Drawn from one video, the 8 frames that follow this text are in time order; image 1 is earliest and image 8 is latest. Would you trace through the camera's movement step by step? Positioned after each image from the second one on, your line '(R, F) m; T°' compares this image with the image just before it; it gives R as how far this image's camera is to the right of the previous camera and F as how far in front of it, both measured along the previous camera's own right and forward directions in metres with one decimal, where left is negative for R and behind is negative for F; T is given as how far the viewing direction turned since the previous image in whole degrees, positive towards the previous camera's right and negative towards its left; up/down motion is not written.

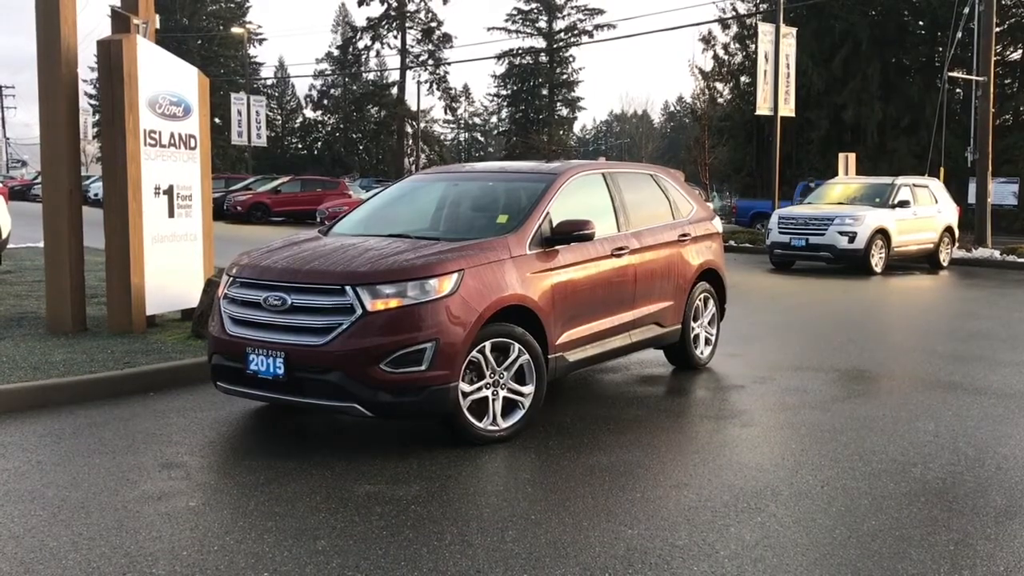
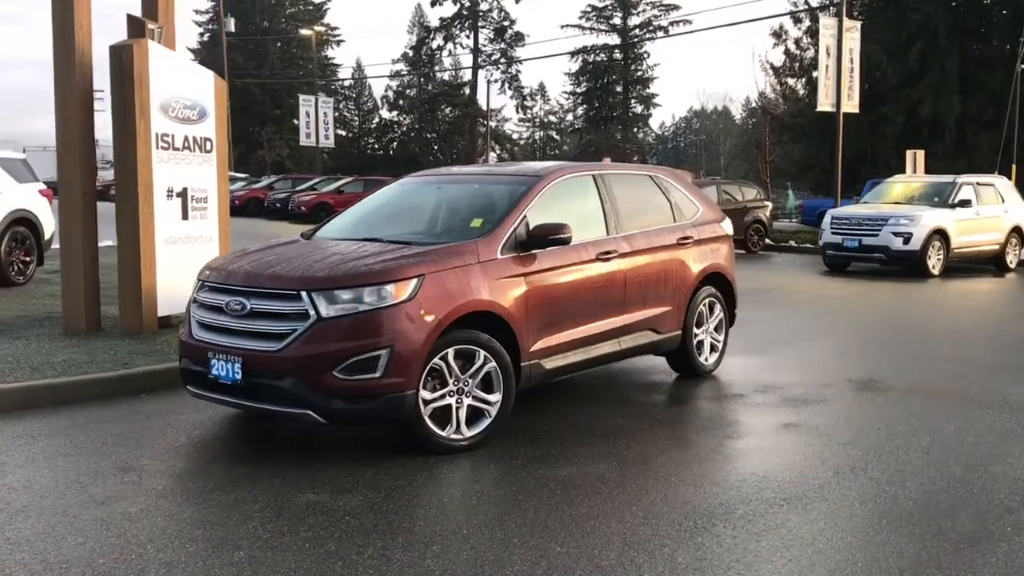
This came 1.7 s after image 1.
(+0.6, +0.2) m; -5°
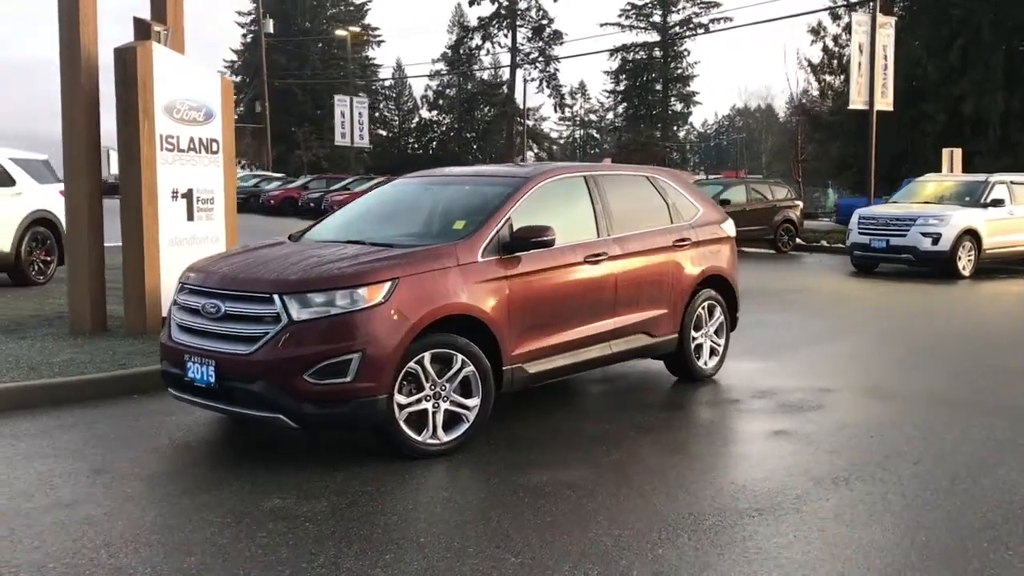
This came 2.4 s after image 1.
(+0.4, +0.1) m; -3°
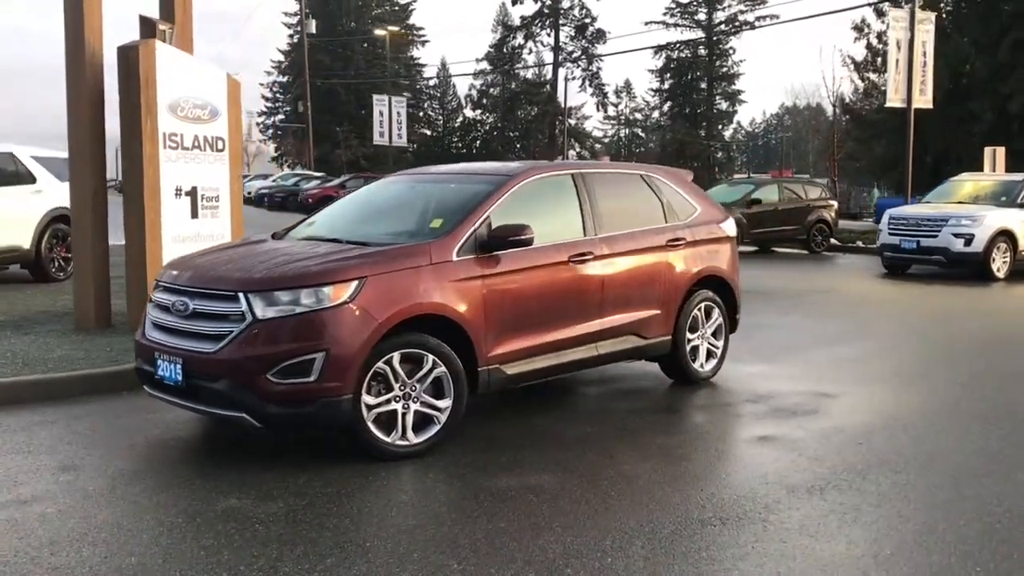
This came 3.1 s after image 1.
(+0.4, +0.1) m; -3°
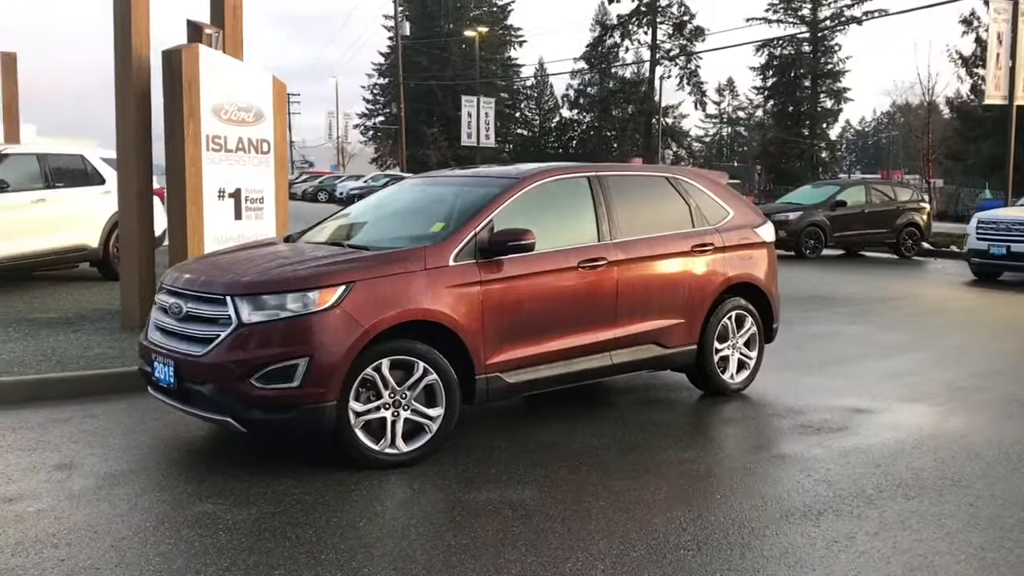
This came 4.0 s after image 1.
(+0.6, +0.2) m; -6°
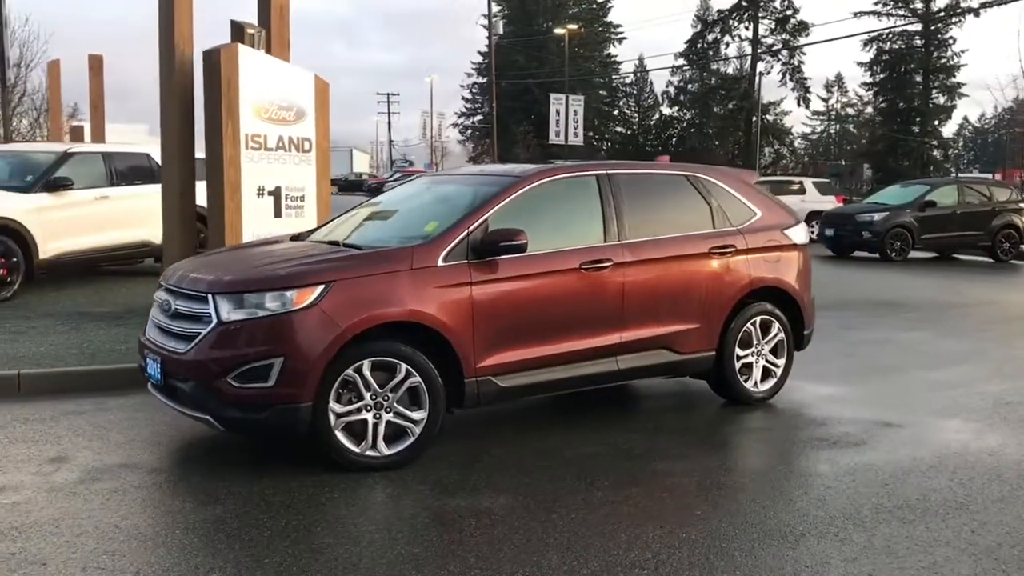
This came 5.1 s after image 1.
(+0.6, +0.2) m; -6°
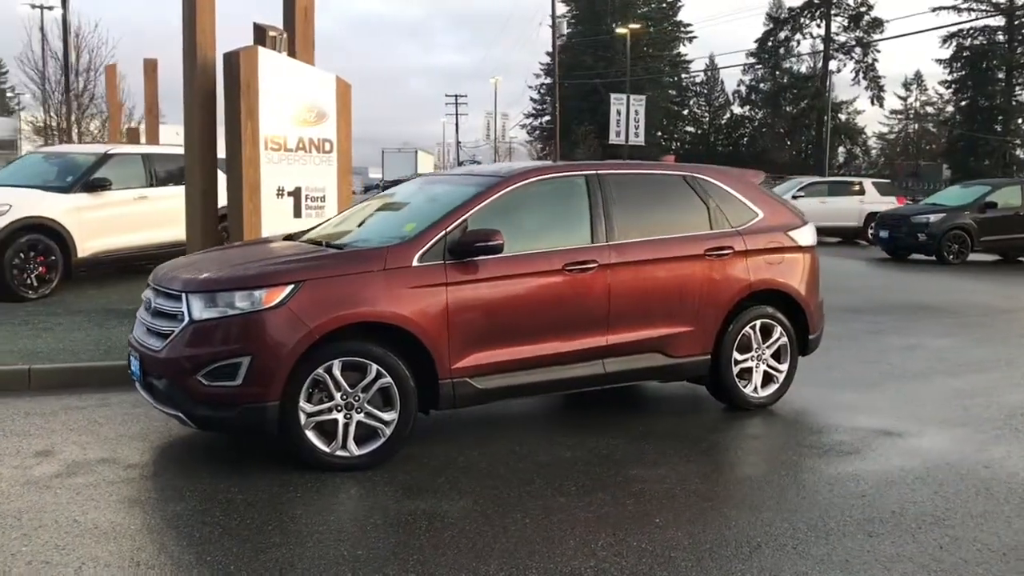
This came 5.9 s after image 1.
(+0.5, +0.1) m; -4°
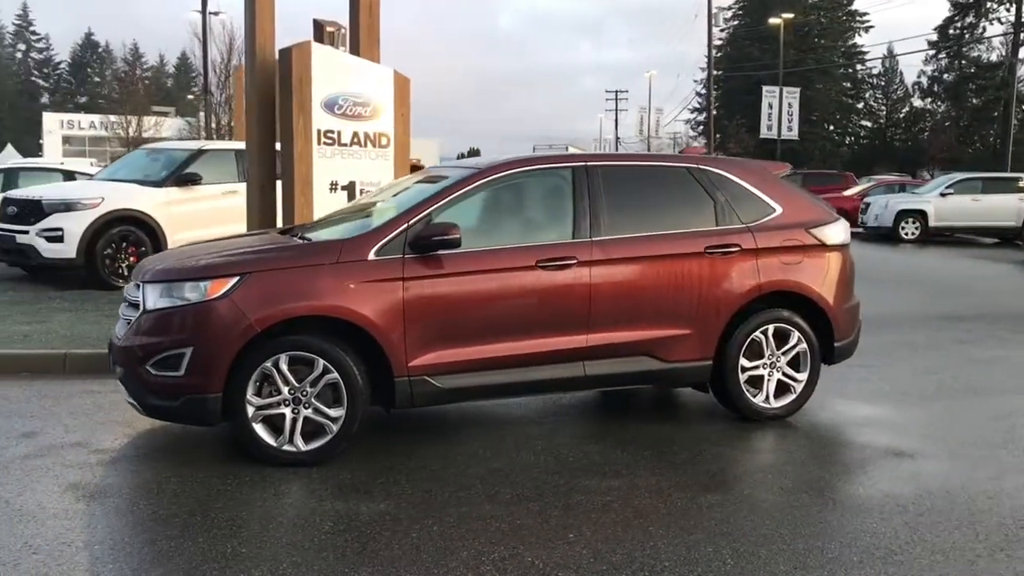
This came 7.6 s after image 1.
(+1.1, +0.3) m; -10°
